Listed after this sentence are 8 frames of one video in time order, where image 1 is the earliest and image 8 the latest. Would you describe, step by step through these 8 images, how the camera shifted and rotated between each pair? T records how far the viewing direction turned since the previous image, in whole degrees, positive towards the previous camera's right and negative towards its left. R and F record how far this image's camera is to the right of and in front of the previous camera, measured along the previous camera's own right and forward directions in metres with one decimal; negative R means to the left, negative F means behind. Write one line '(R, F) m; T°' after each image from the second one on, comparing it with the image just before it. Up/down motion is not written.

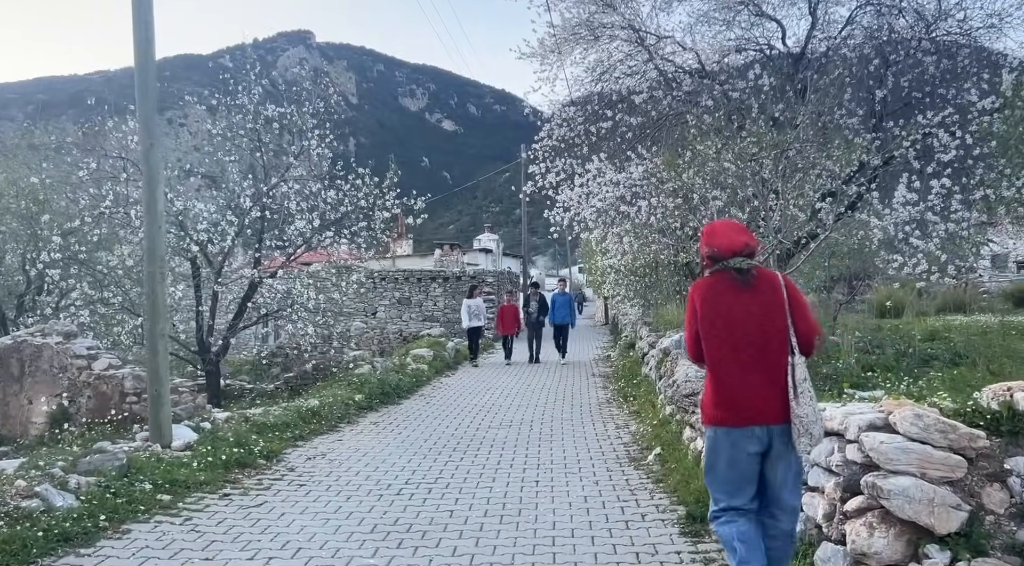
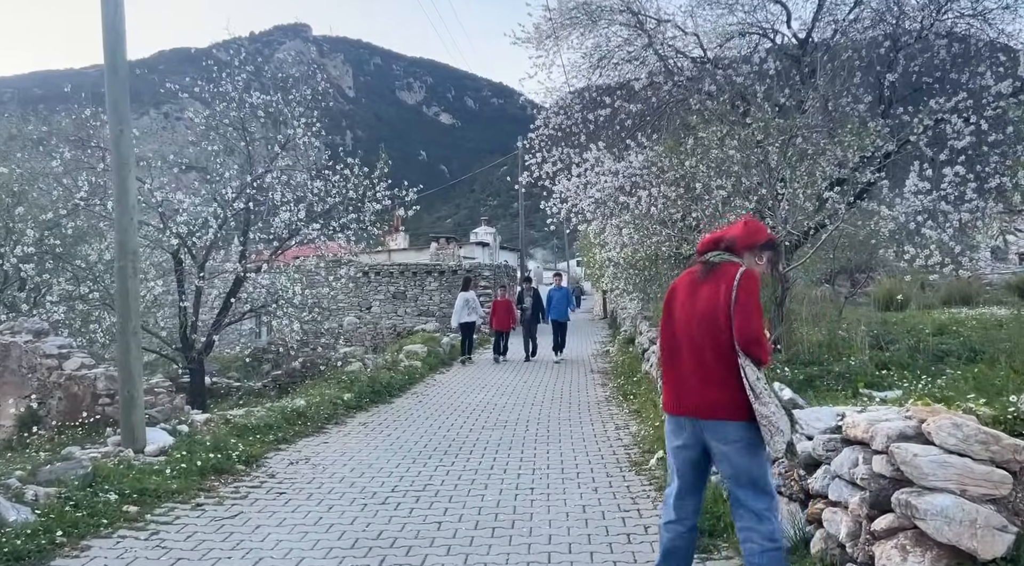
(0.0, +0.4) m; 0°
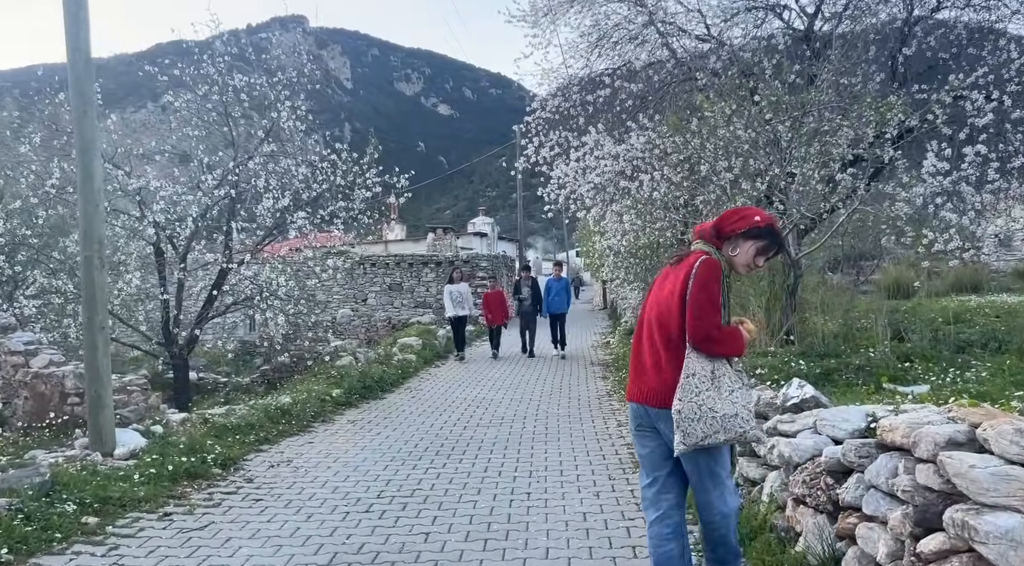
(0.0, +0.5) m; 0°
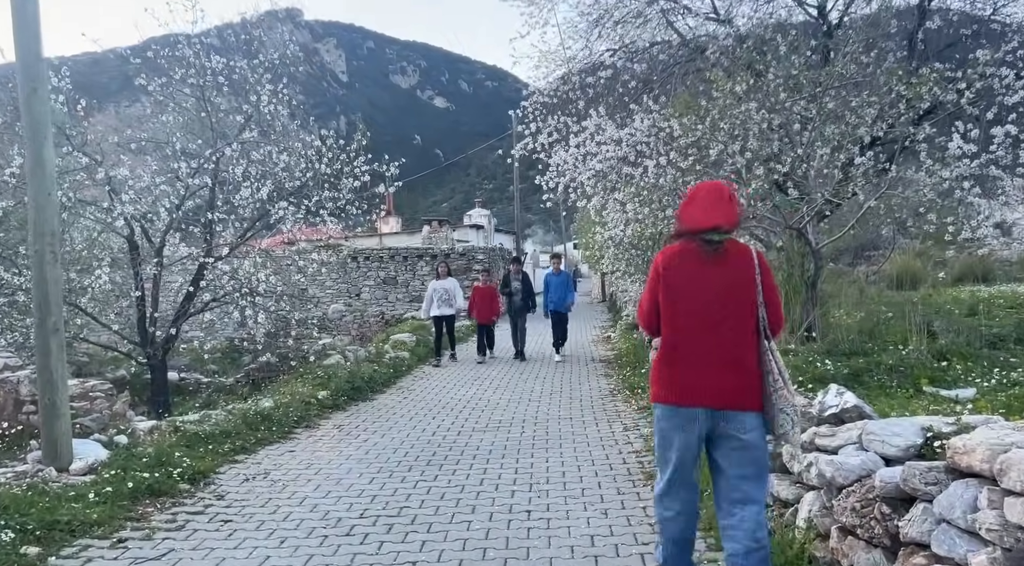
(0.0, +0.6) m; 0°
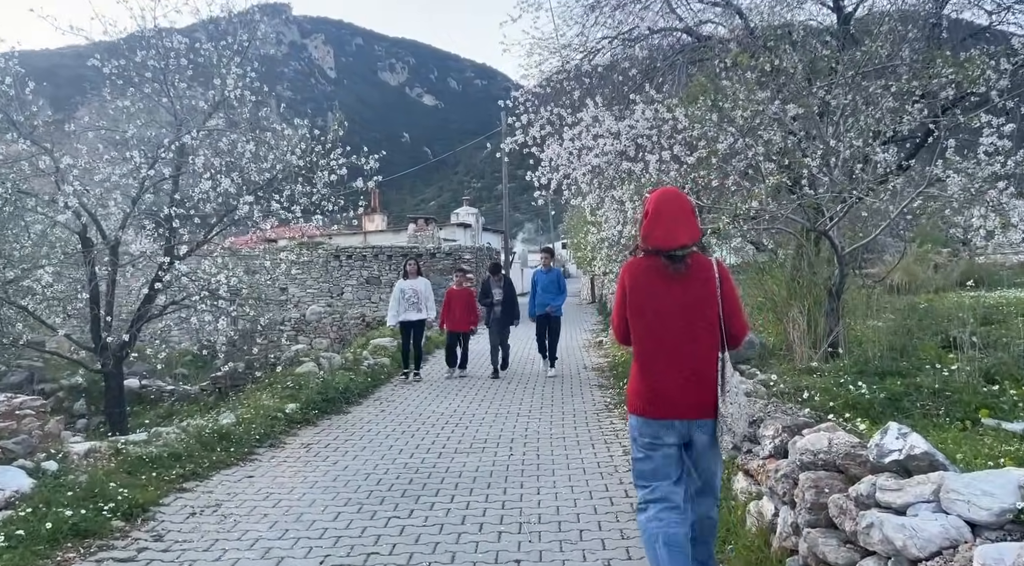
(0.0, +0.8) m; +1°
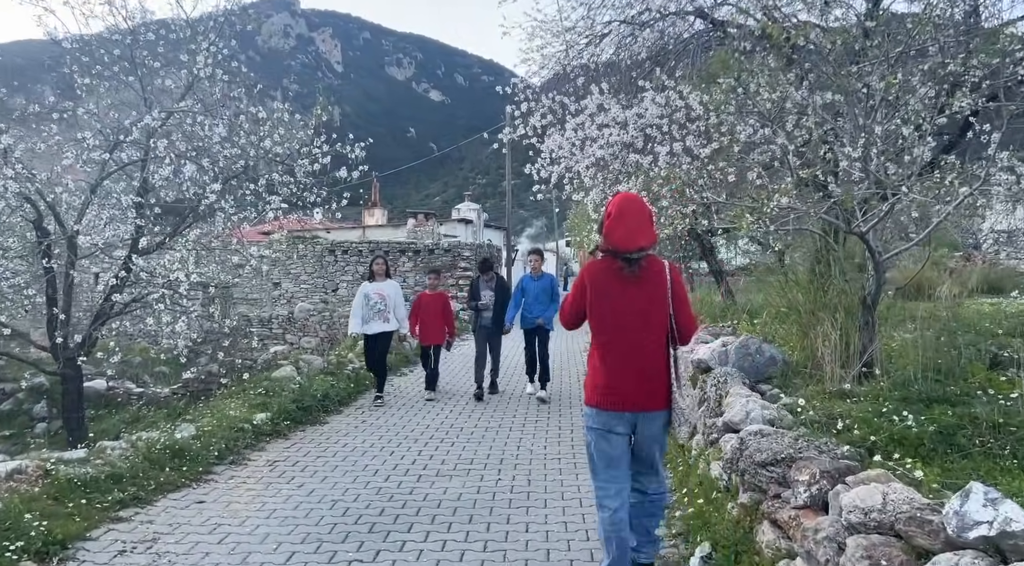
(+0.1, +0.8) m; 0°
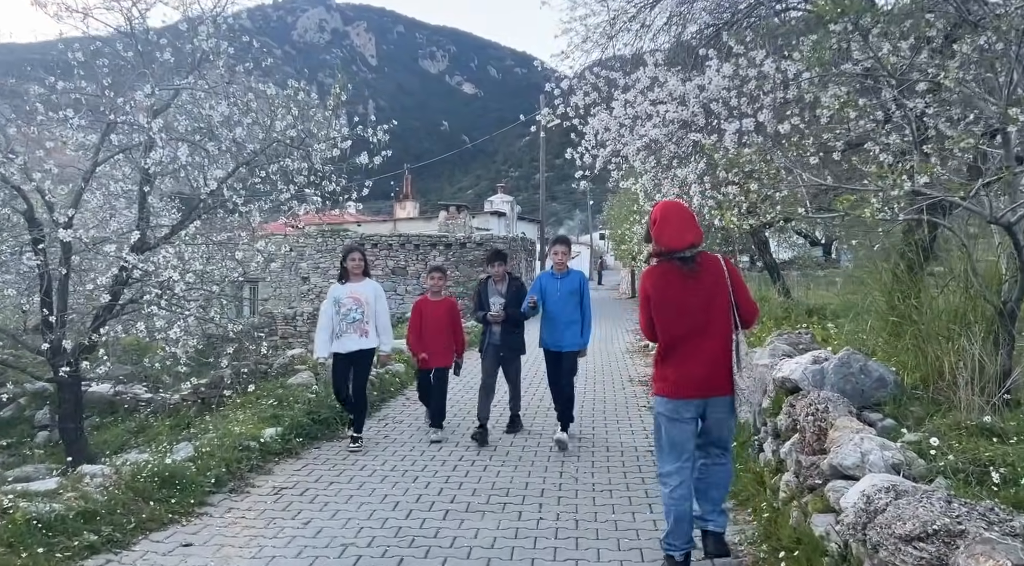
(-0.1, +1.0) m; -2°
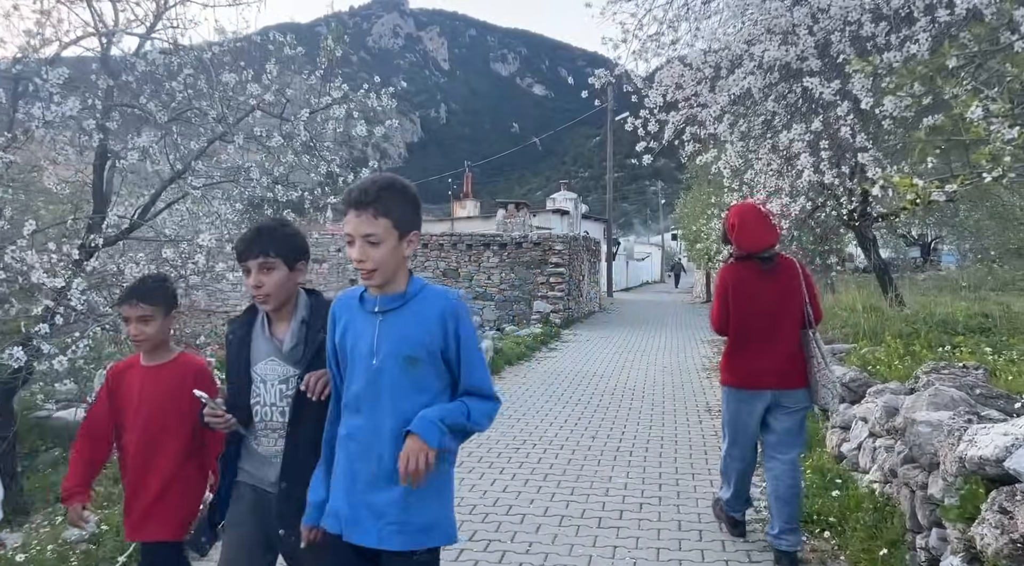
(+0.2, +2.0) m; -5°
